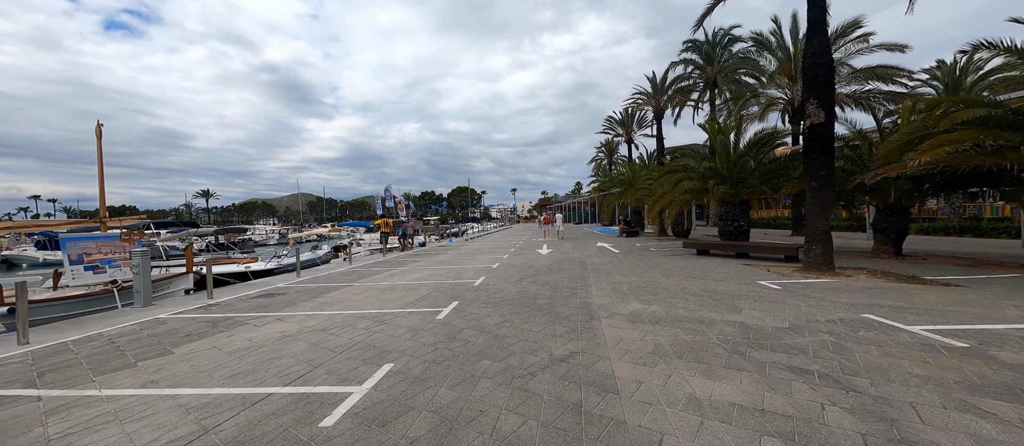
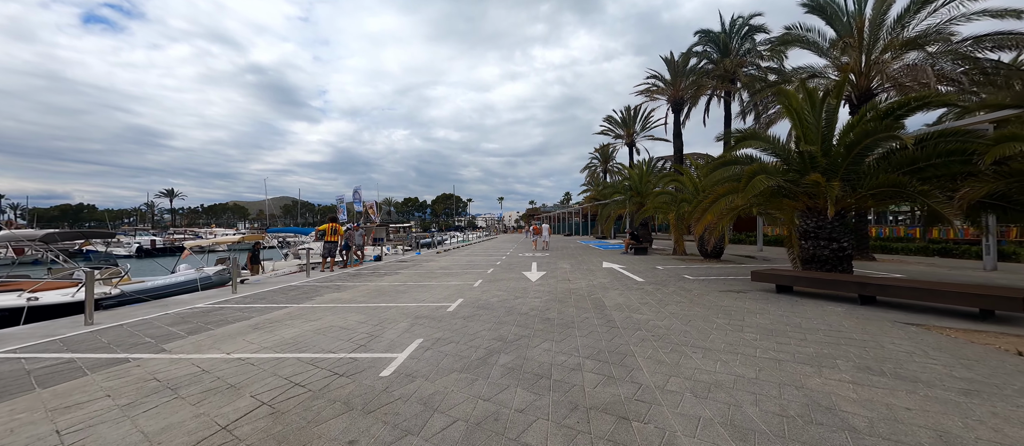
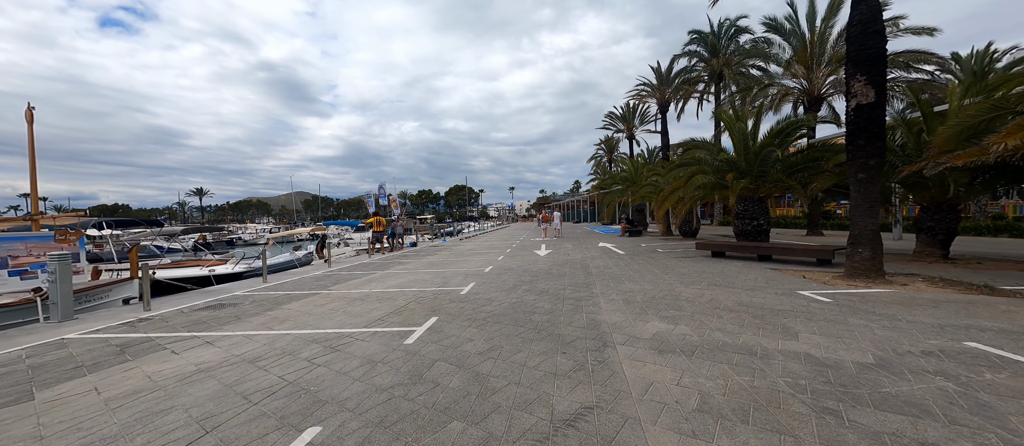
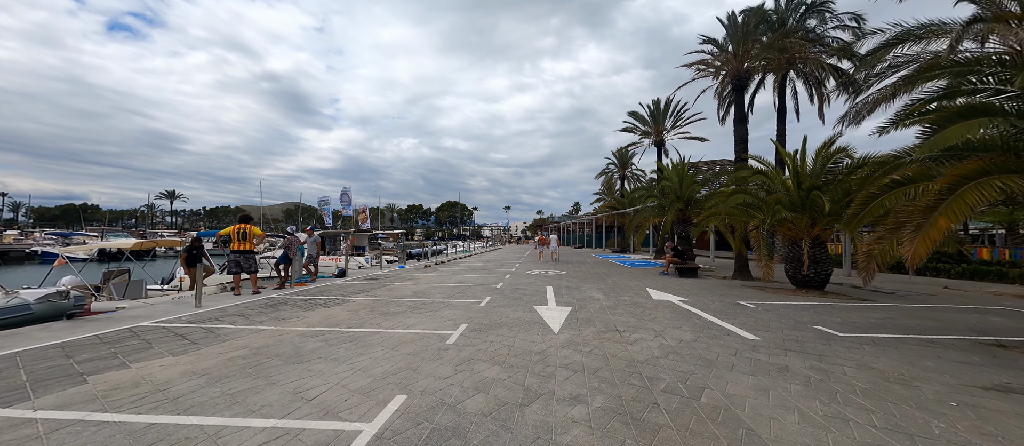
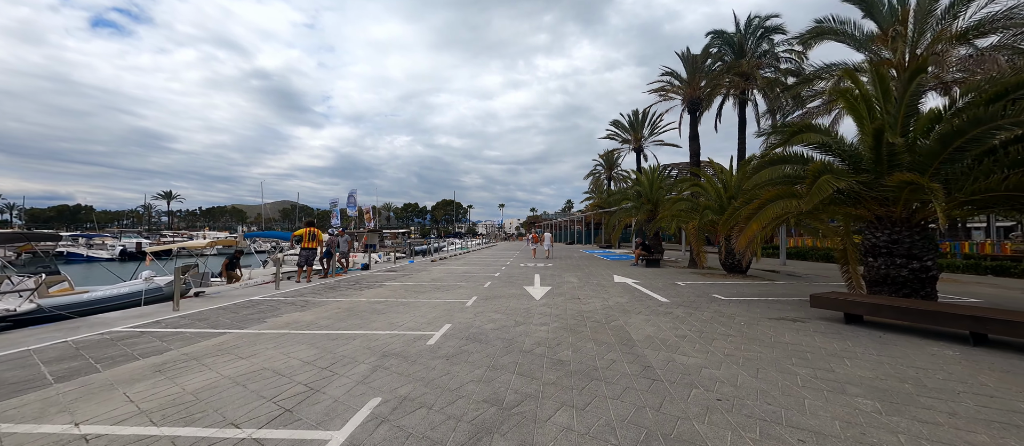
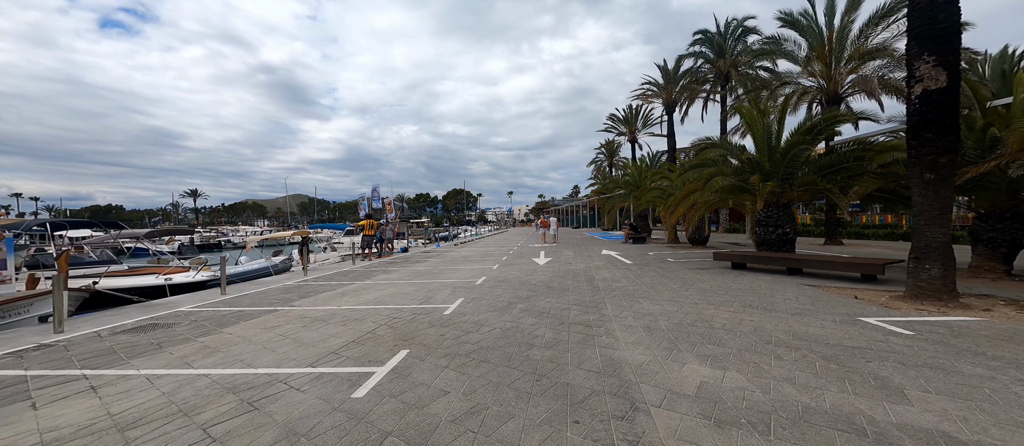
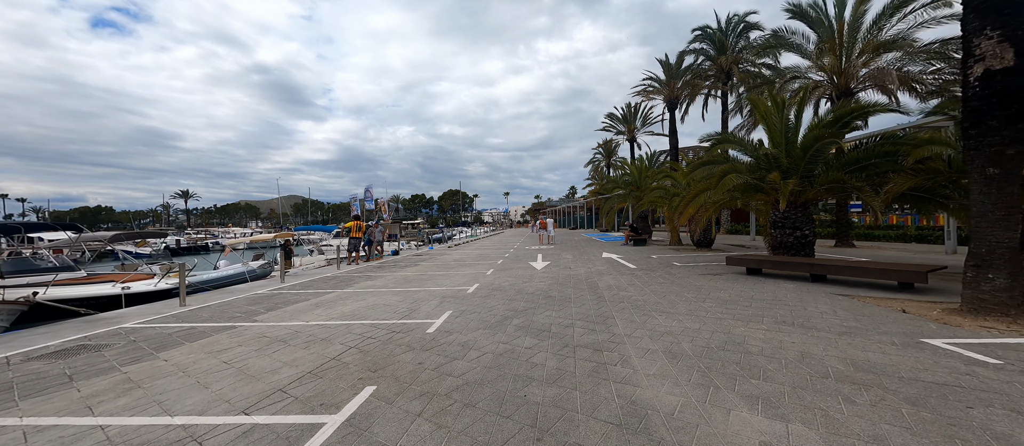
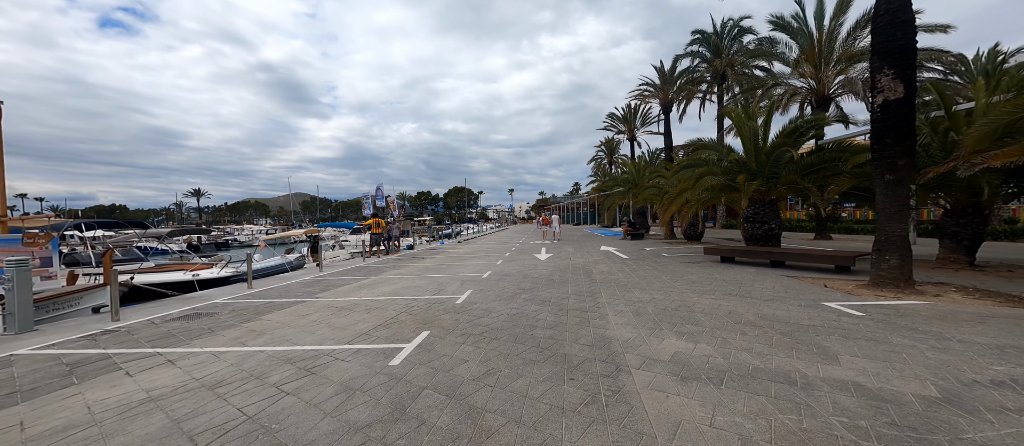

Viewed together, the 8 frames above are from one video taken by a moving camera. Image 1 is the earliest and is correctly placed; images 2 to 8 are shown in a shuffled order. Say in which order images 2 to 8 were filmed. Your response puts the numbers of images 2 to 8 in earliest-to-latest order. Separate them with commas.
3, 8, 6, 7, 2, 5, 4
